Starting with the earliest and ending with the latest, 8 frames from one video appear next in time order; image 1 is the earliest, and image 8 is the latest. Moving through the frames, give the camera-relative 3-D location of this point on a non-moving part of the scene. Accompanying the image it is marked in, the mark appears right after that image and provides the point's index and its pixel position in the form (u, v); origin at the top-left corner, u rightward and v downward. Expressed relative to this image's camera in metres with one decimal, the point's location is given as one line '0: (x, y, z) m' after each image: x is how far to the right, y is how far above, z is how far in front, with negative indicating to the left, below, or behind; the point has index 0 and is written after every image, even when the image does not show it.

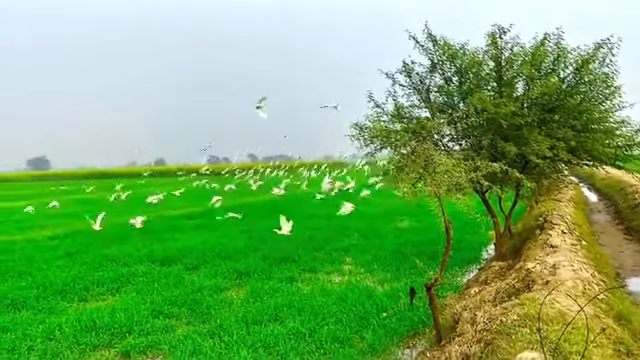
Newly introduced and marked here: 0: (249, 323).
0: (-2.1, -4.3, +18.1) m
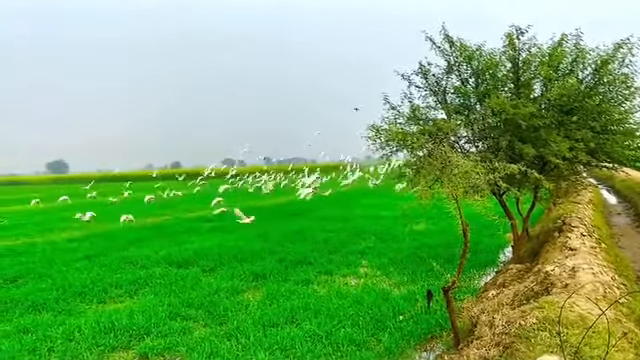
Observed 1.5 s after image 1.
0: (-1.6, -4.4, +18.2) m
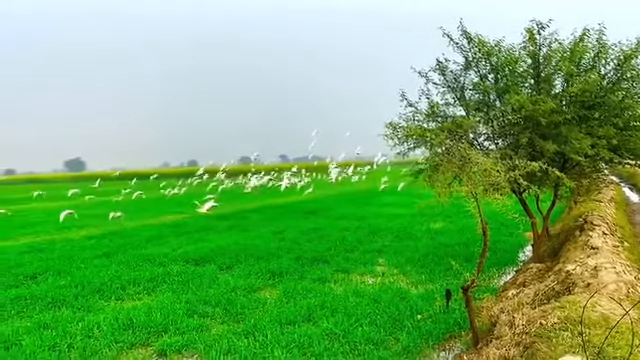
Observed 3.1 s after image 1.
0: (-1.1, -4.3, +18.1) m
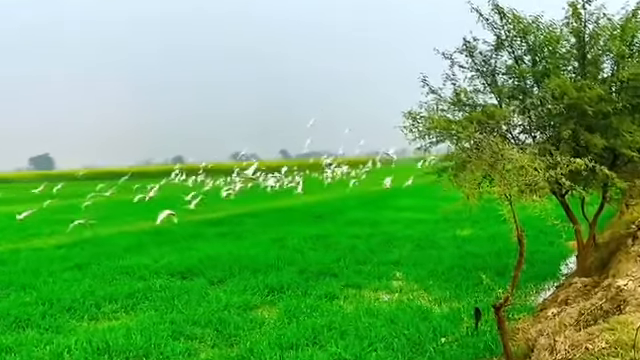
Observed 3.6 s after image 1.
0: (-1.0, -4.3, +15.1) m
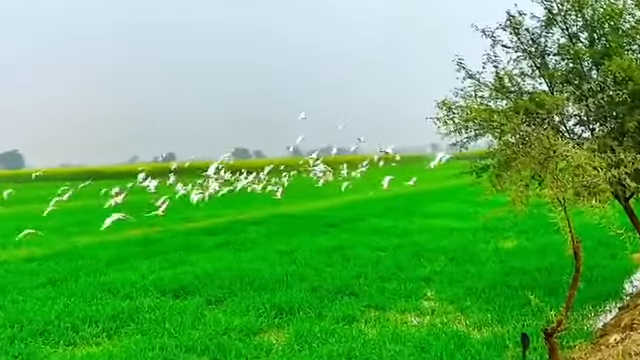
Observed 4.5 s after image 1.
0: (-0.7, -4.3, +12.4) m
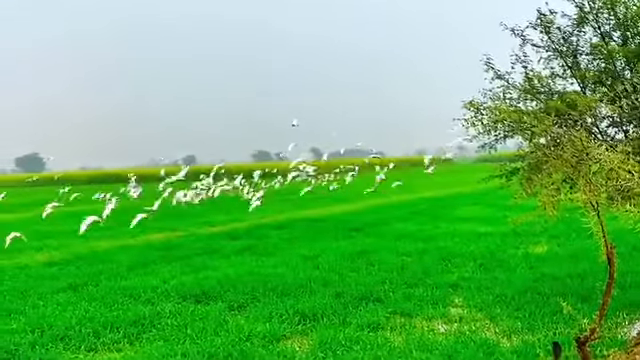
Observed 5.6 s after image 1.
0: (-0.1, -4.4, +12.0) m
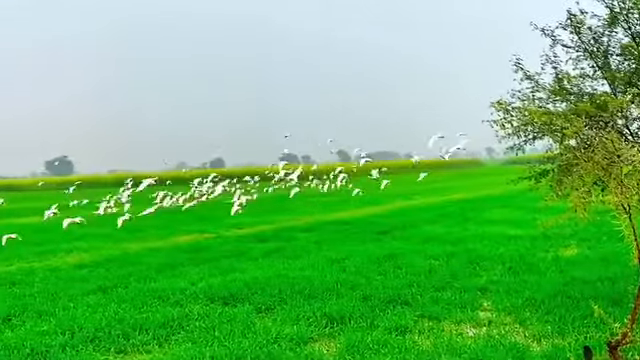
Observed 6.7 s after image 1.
0: (+0.5, -4.4, +12.0) m
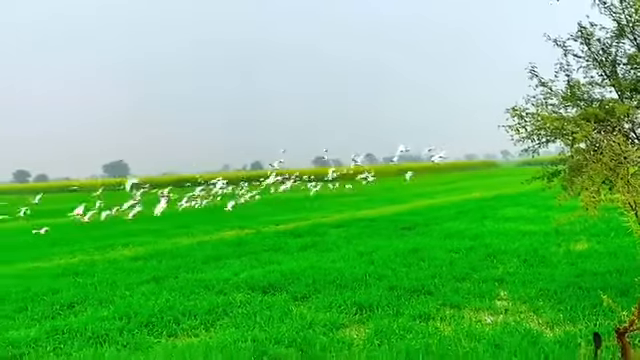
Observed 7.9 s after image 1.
0: (+1.2, -4.4, +13.5) m
